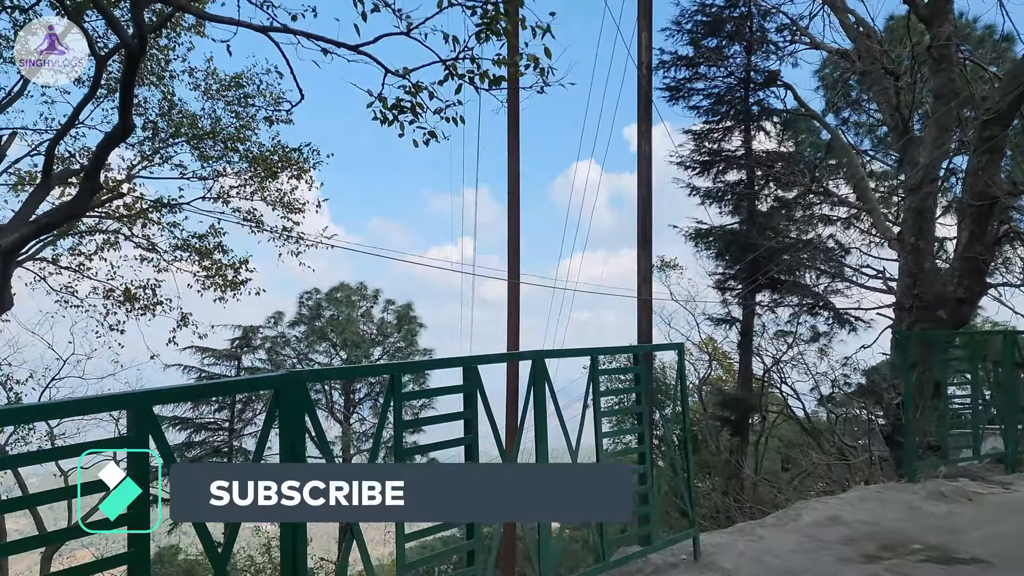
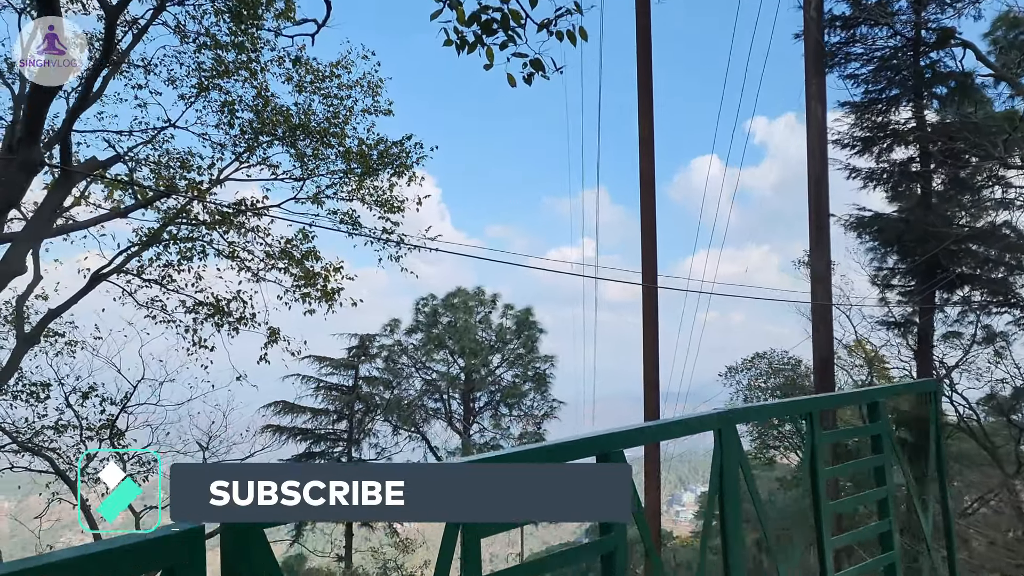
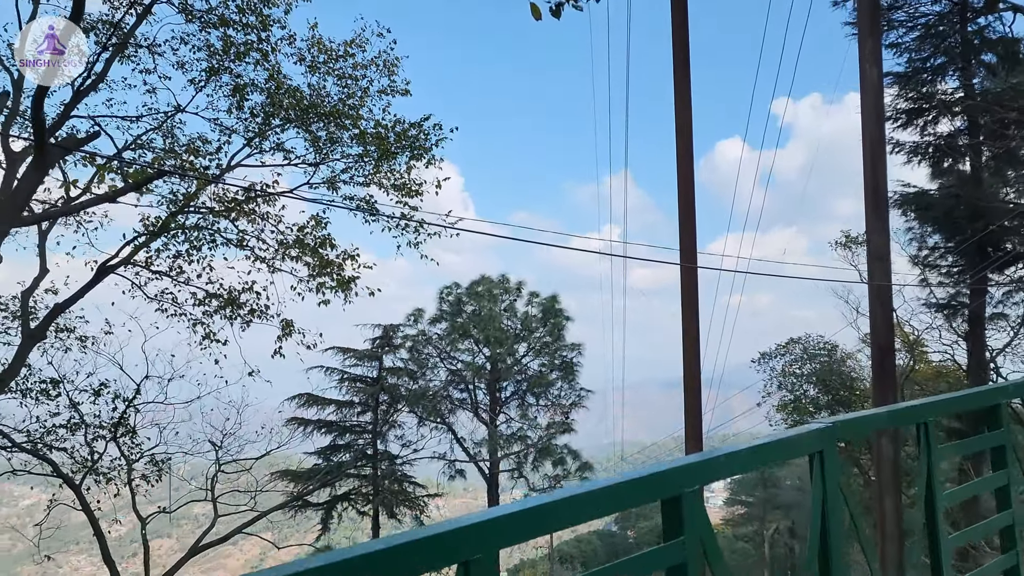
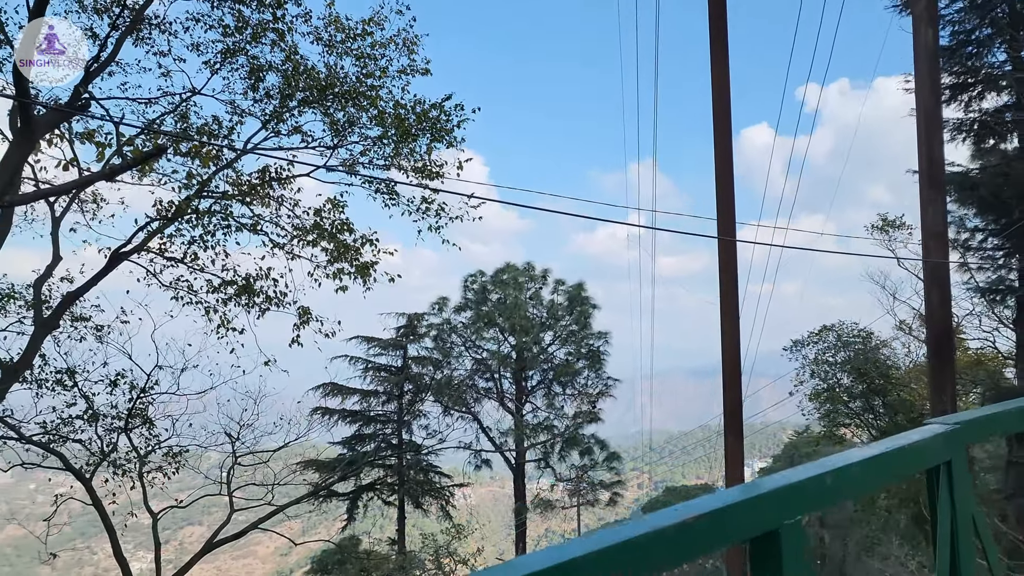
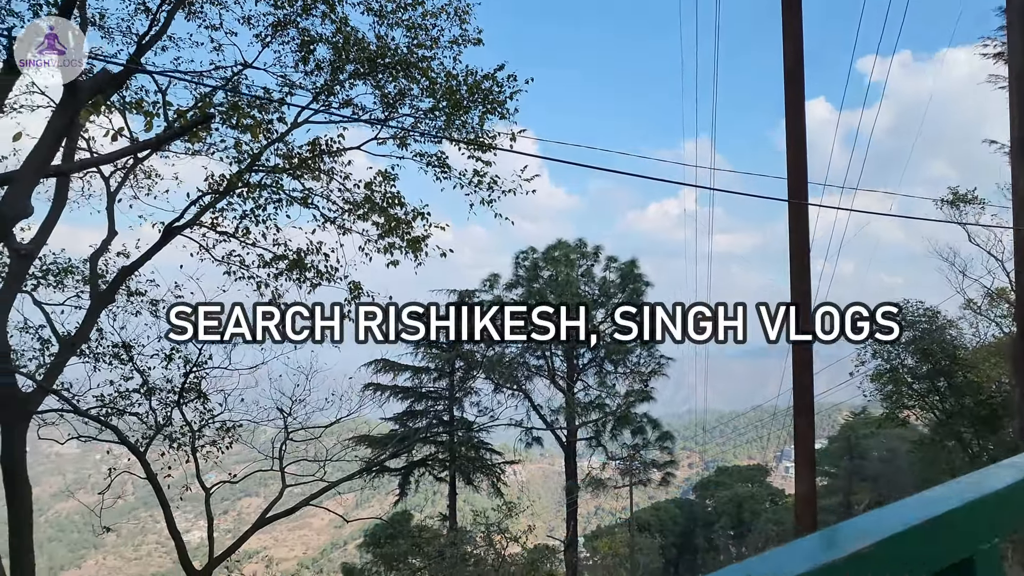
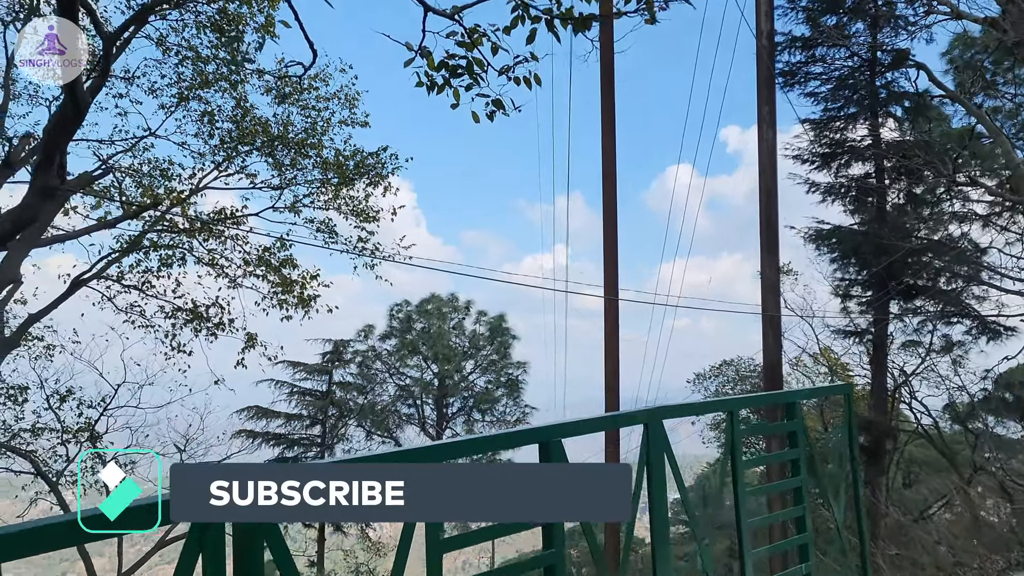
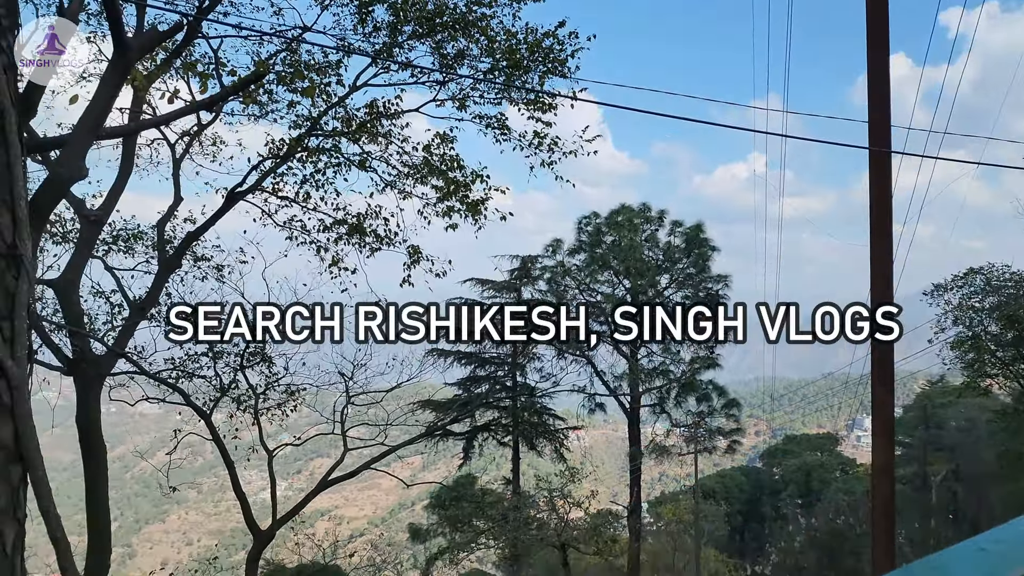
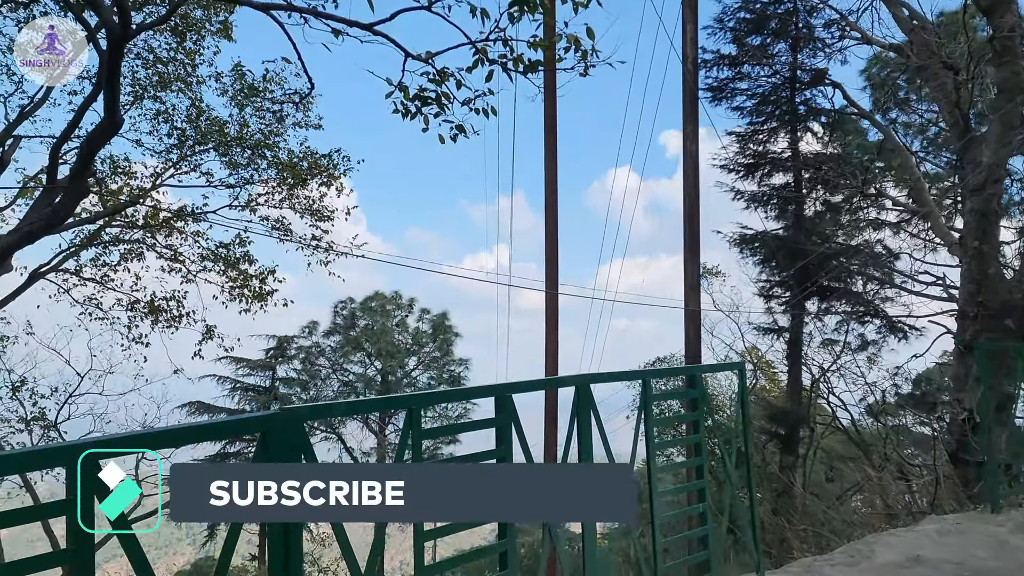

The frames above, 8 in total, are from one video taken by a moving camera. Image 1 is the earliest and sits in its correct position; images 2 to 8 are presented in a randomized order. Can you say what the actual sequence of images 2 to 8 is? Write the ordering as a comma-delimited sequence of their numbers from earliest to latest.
8, 6, 2, 3, 4, 5, 7
